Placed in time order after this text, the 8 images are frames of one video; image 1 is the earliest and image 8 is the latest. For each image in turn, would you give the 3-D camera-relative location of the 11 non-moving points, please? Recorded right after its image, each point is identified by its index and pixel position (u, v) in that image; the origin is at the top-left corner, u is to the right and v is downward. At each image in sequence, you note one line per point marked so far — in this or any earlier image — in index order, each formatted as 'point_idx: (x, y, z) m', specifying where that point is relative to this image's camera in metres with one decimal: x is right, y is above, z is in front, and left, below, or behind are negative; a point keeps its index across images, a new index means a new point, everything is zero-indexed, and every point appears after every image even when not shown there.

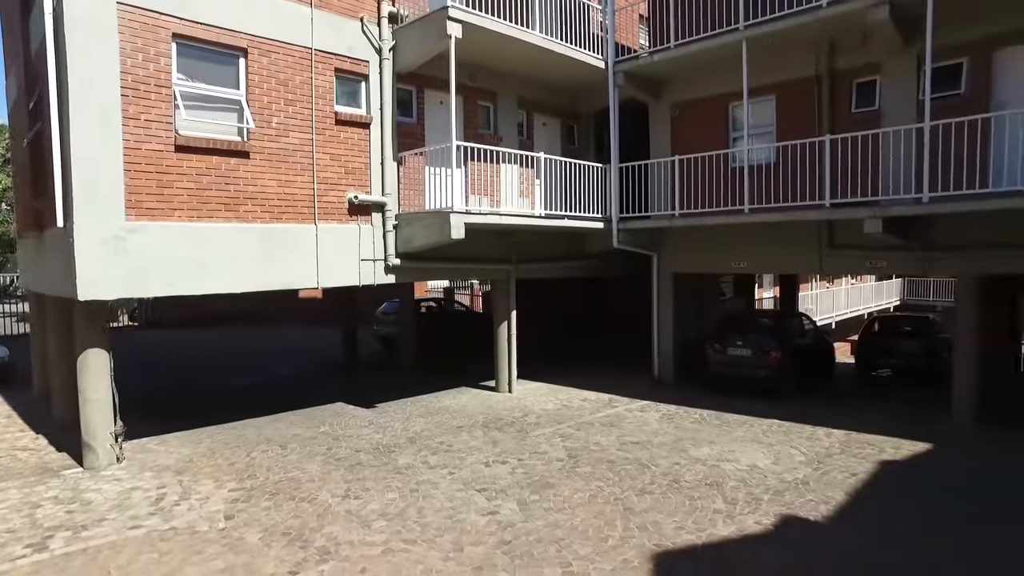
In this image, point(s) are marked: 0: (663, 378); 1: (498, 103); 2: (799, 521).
0: (+3.0, -1.8, +12.9) m
1: (-0.2, +3.2, +11.6) m
2: (+2.5, -2.0, +5.8) m
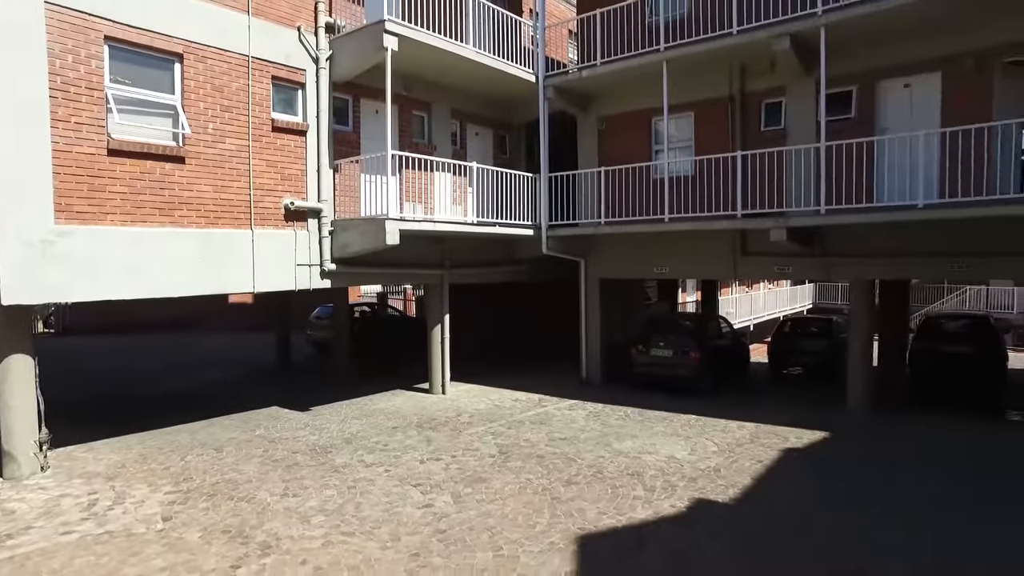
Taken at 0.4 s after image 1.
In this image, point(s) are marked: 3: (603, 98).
0: (+1.6, -1.9, +13.5) m
1: (-1.4, +3.2, +11.9) m
2: (+1.9, -2.1, +6.4) m
3: (+1.8, +3.8, +13.1) m
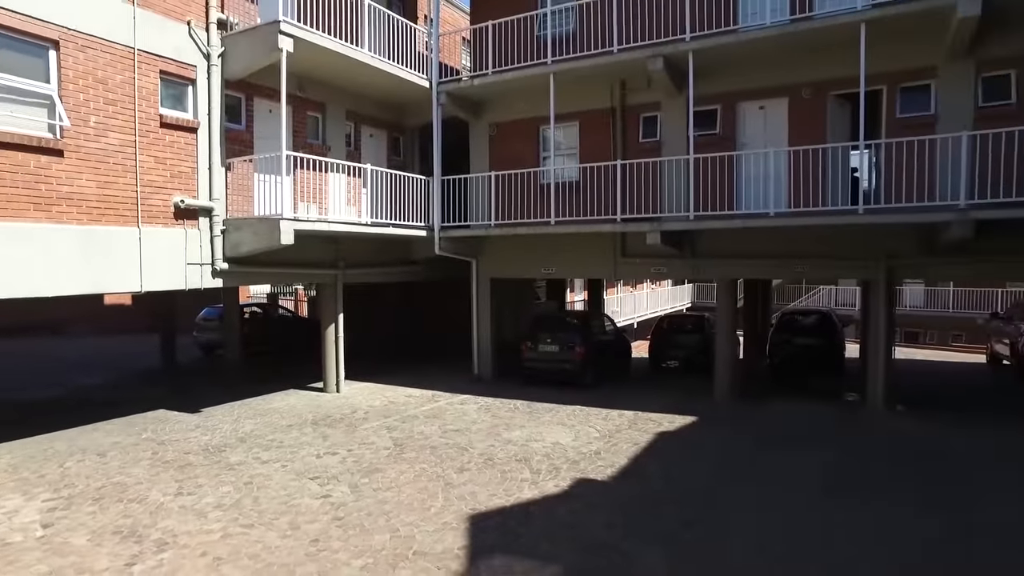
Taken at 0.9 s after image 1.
0: (-0.6, -1.9, +14.1) m
1: (-3.4, +3.2, +12.0) m
2: (+0.8, -2.1, +7.1) m
3: (-0.4, +3.8, +13.6) m
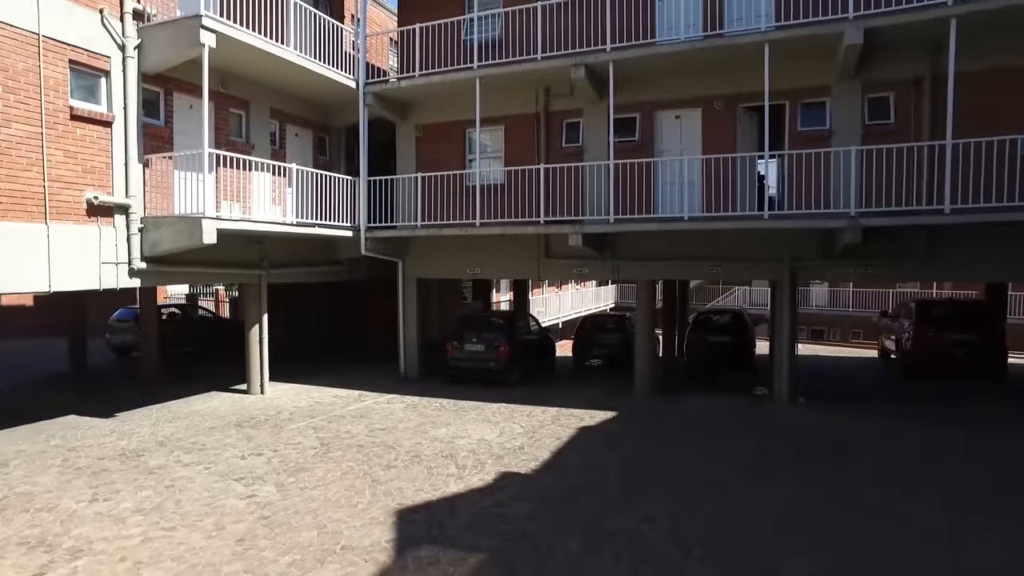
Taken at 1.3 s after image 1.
0: (-2.2, -1.9, +14.1) m
1: (-4.7, +3.2, +11.8) m
2: (0.0, -2.1, +7.3) m
3: (-1.9, +3.8, +13.7) m
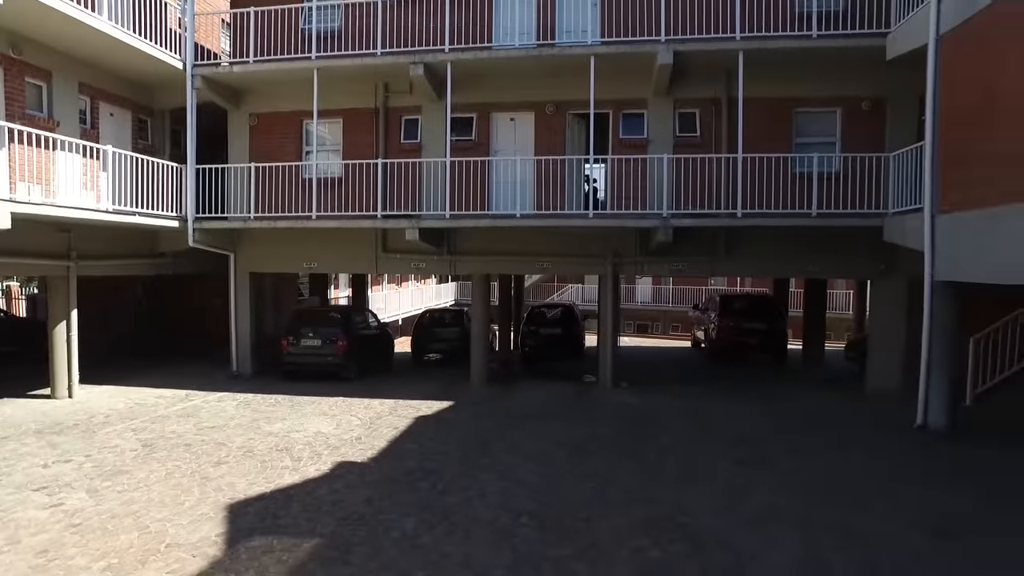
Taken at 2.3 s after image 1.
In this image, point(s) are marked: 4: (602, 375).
0: (-5.6, -1.7, +13.5) m
1: (-7.5, +3.3, +10.6) m
2: (-1.8, -2.0, +7.4) m
3: (-5.2, +3.9, +13.2) m
4: (+1.7, -1.7, +12.9) m
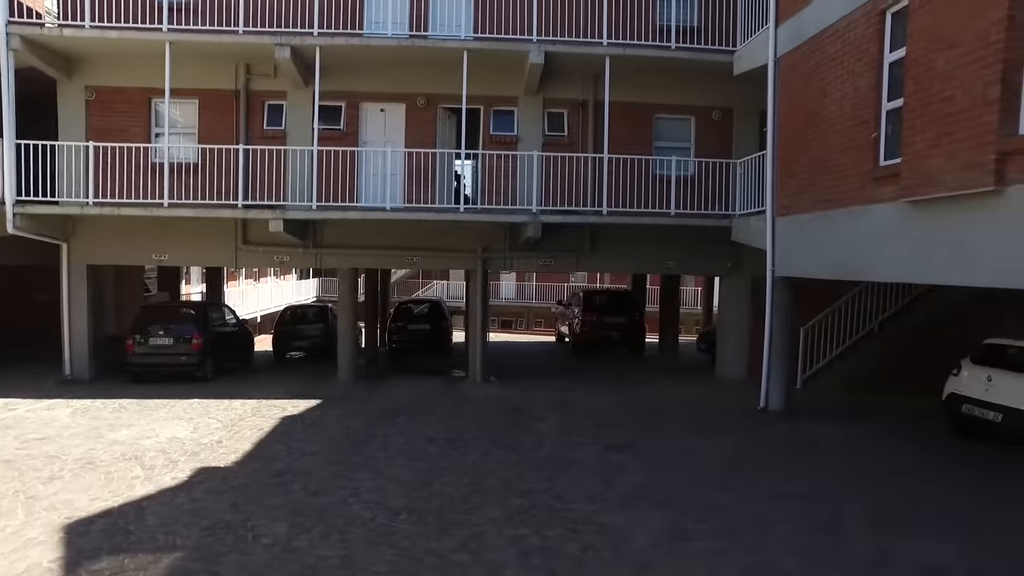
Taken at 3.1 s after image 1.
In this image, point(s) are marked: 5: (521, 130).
0: (-8.1, -1.6, +12.1) m
1: (-9.3, +3.4, +8.9) m
2: (-3.2, -1.9, +6.9) m
3: (-7.6, +4.0, +11.8) m
4: (-0.8, -1.6, +13.0) m
5: (+0.2, +3.0, +12.5) m
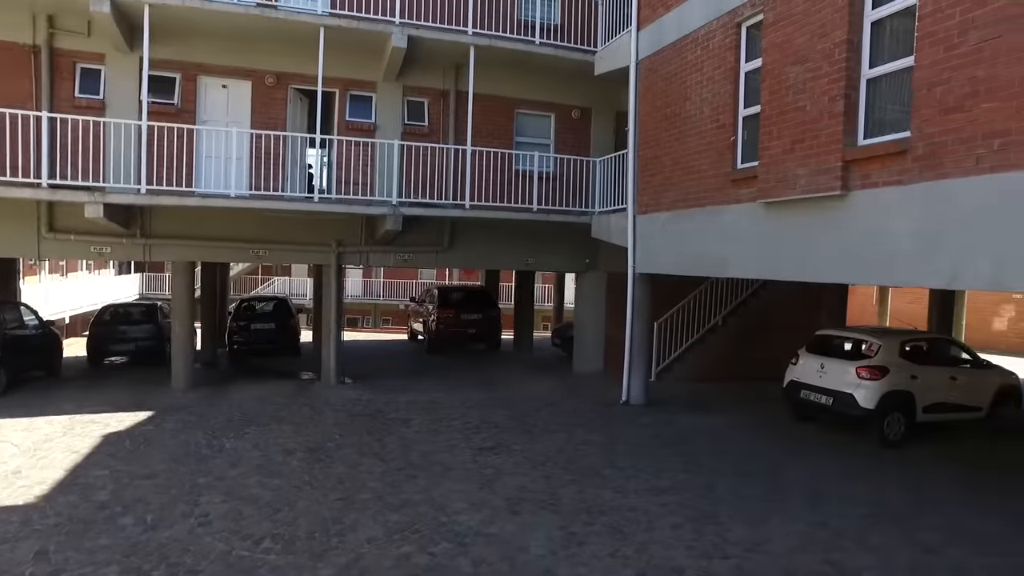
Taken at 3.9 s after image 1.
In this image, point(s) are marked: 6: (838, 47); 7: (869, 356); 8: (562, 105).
0: (-10.3, -1.6, +9.6) m
1: (-10.7, +3.4, +6.1) m
2: (-4.3, -1.9, +5.6) m
3: (-9.7, +4.1, +9.4) m
4: (-3.4, -1.5, +12.1) m
5: (-2.4, +3.1, +11.8) m
6: (+3.3, +2.4, +6.6) m
7: (+4.7, -0.9, +8.6) m
8: (+1.0, +3.7, +13.1) m
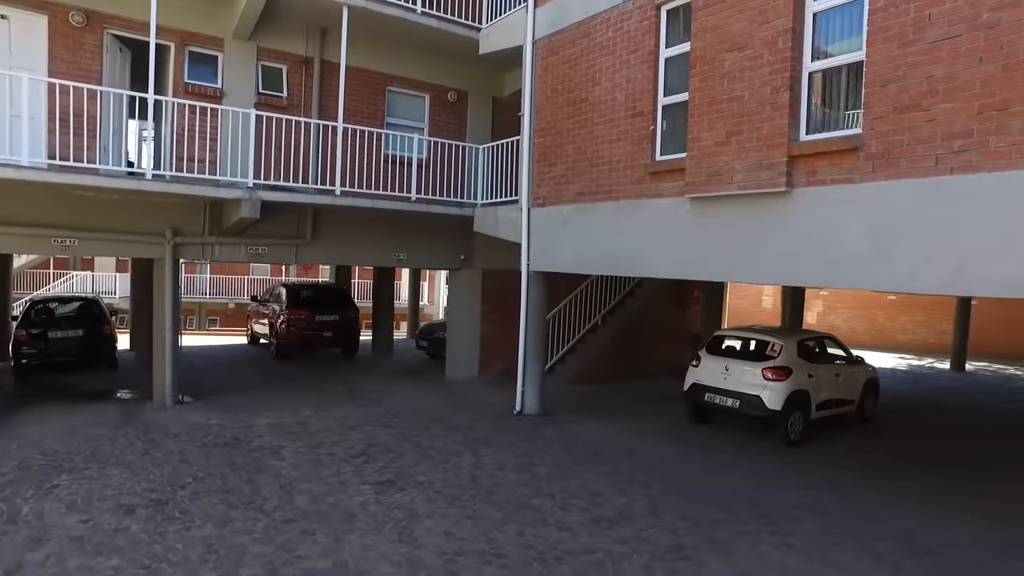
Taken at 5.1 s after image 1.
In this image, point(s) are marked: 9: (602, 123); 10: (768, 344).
0: (-11.3, -1.6, +5.6) m
1: (-10.9, +3.4, +2.1) m
2: (-4.6, -1.9, +3.4) m
3: (-10.7, +4.1, +5.5) m
4: (-5.3, -1.5, +9.9) m
5: (-4.3, +3.1, +9.8) m
6: (+2.5, +2.4, +6.2) m
7: (+3.4, -0.9, +8.6) m
8: (-1.3, +3.7, +11.9) m
9: (+1.1, +2.1, +8.3) m
10: (+3.4, -0.7, +8.8) m
